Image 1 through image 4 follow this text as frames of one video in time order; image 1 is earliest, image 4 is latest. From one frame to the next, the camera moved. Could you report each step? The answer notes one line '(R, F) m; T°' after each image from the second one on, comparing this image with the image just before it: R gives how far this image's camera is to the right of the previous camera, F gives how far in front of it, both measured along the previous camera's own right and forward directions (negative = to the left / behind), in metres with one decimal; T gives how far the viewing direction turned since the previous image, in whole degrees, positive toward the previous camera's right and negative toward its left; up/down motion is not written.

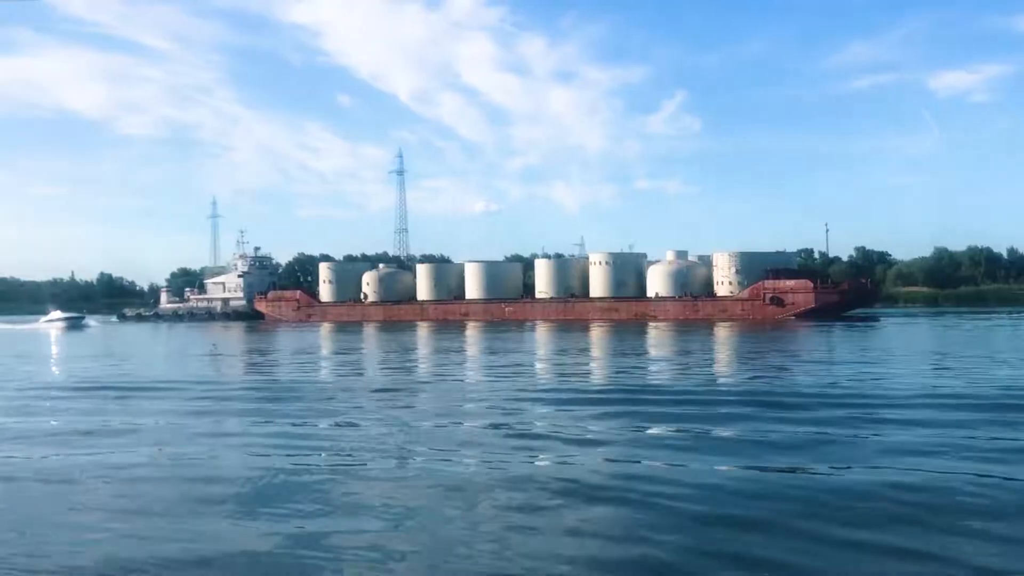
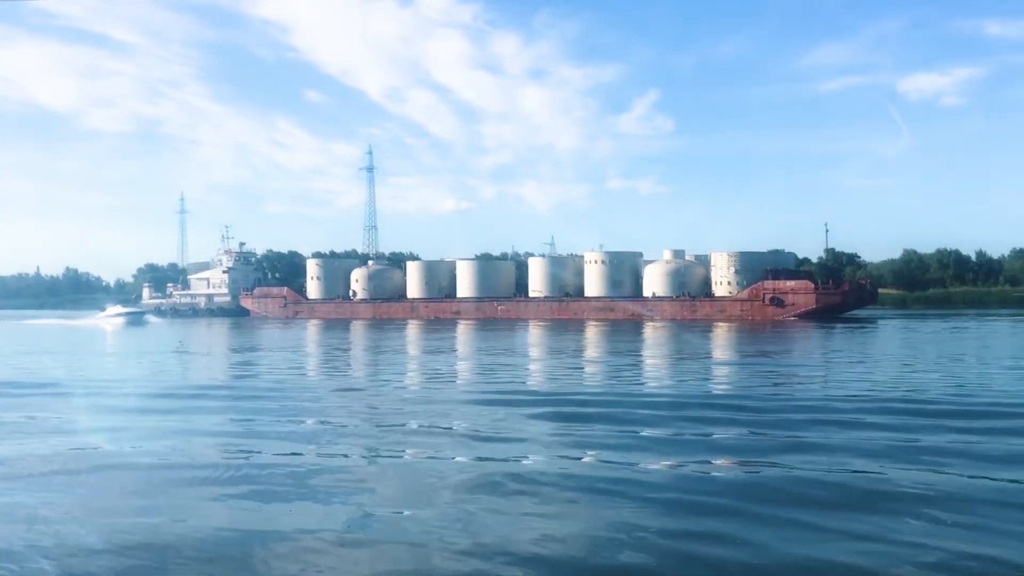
(-0.7, +0.8) m; +1°
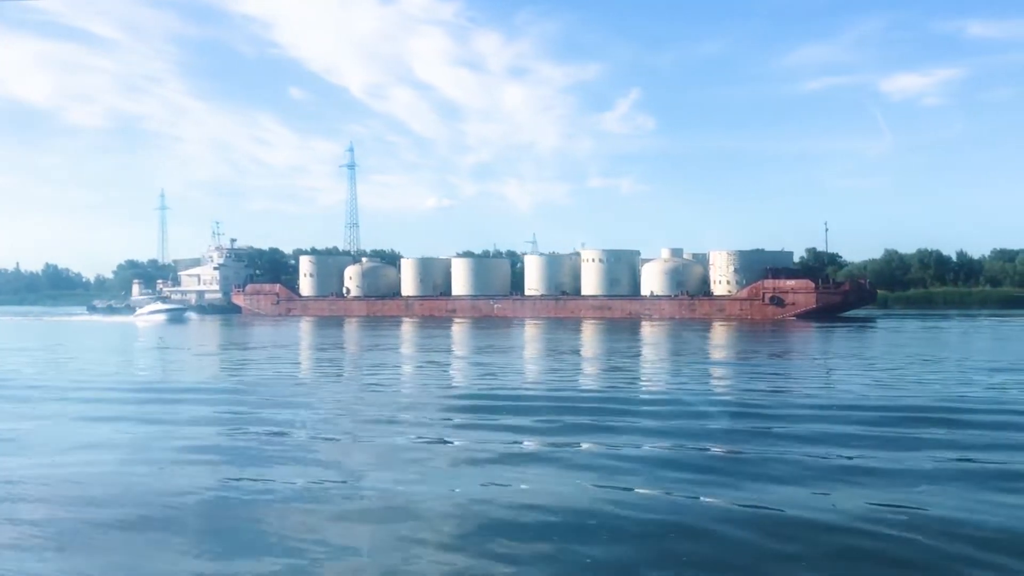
(-0.3, +0.4) m; +1°
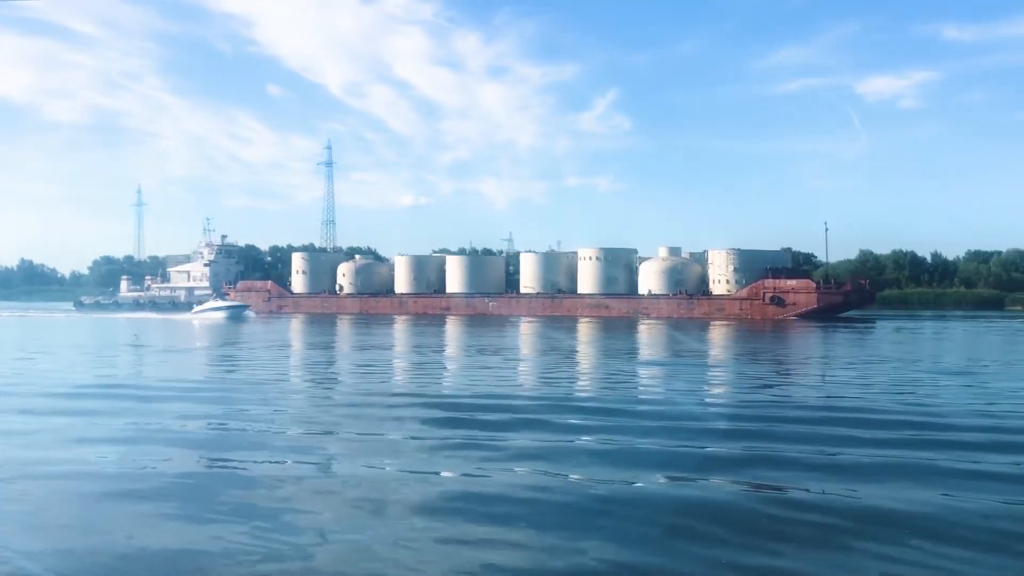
(-0.4, +0.5) m; +1°
